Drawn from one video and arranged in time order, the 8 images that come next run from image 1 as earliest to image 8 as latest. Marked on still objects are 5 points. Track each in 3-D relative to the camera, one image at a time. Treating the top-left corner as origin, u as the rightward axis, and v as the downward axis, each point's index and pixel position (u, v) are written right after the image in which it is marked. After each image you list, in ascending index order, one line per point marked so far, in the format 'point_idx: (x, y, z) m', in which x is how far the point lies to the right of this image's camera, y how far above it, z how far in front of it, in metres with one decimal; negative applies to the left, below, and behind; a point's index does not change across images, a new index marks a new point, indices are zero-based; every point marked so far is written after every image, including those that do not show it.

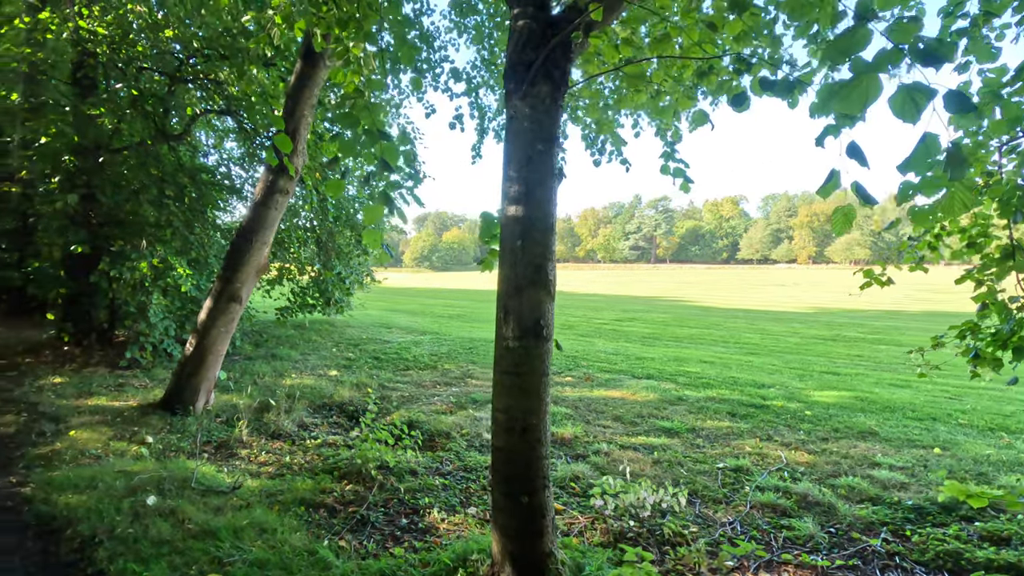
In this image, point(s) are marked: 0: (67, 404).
0: (-3.7, -1.0, +4.5) m
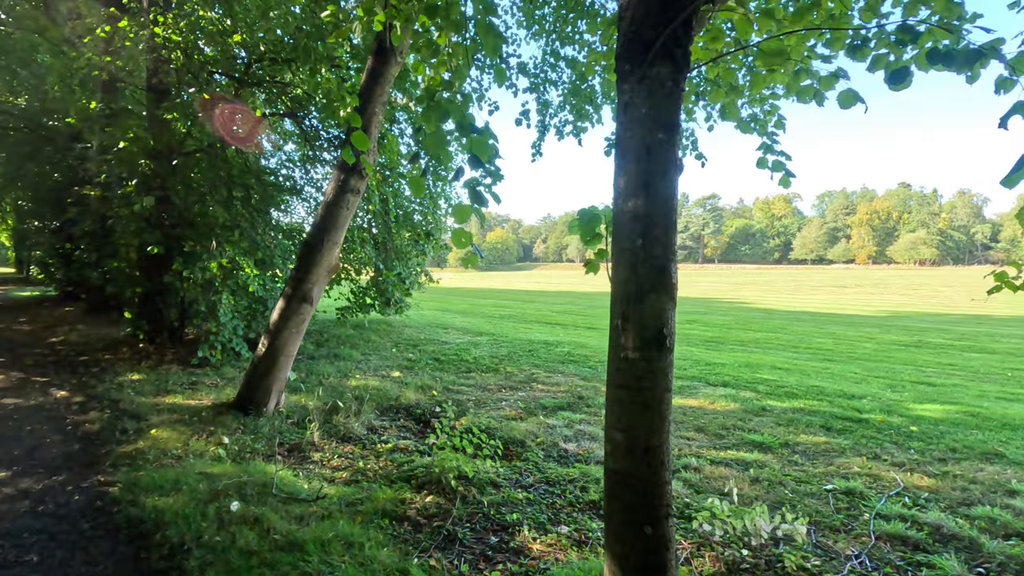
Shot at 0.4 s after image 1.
0: (-3.1, -1.0, +4.6) m
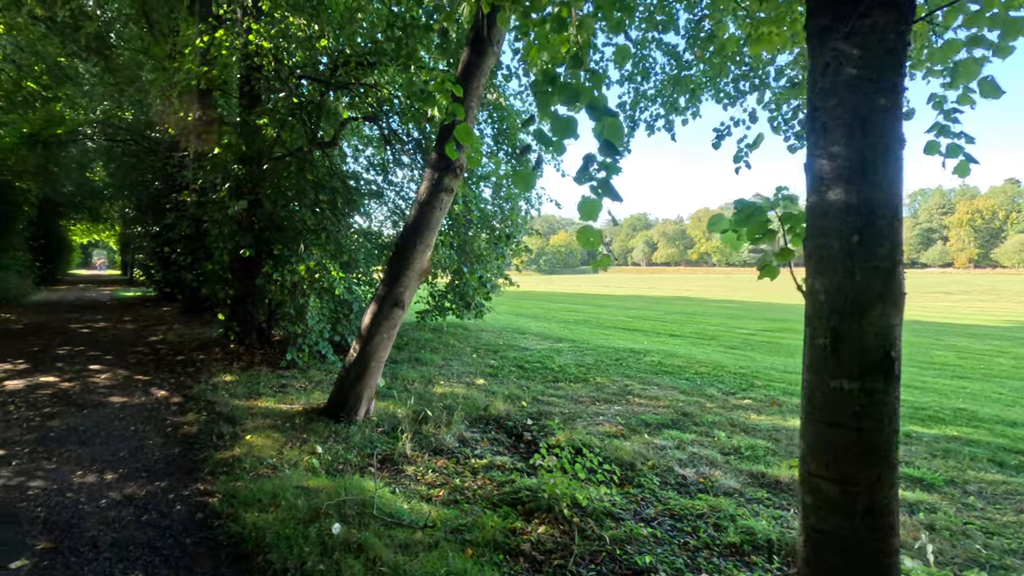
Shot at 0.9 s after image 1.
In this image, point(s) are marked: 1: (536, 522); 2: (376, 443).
0: (-2.3, -1.0, +4.6) m
1: (+0.1, -1.2, +2.7) m
2: (-1.0, -1.1, +3.9) m
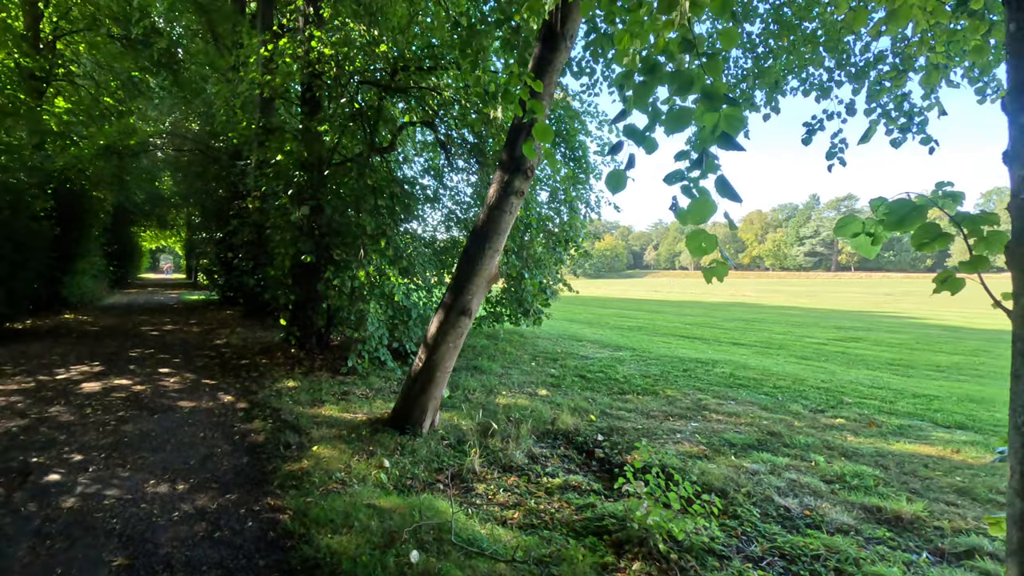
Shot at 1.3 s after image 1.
0: (-1.8, -1.1, +4.6) m
1: (+0.5, -1.2, +2.4) m
2: (-0.5, -1.2, +3.8) m
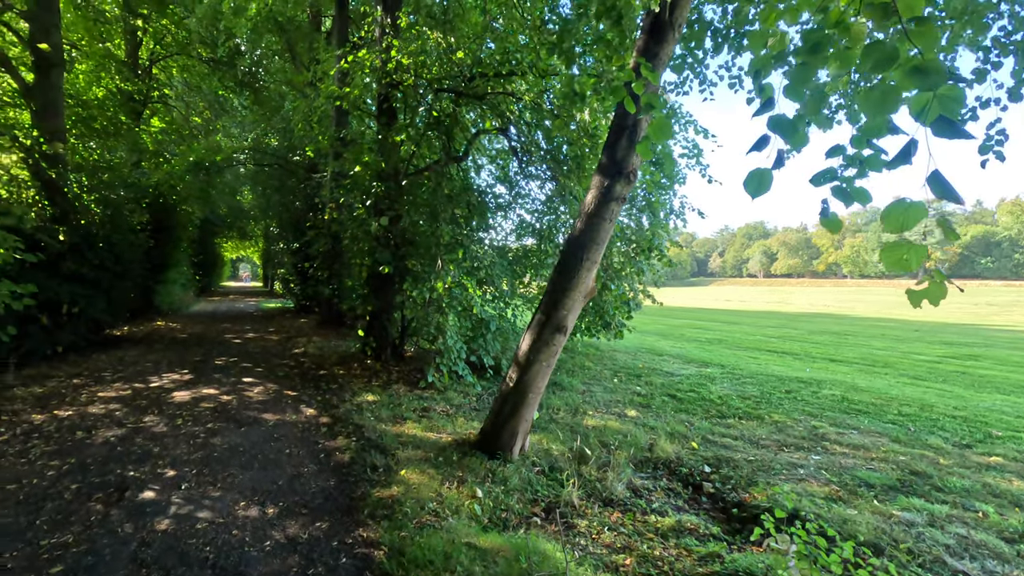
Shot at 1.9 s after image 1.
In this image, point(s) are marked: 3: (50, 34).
0: (-1.0, -1.2, +4.4) m
1: (+1.0, -1.3, +2.0) m
2: (+0.2, -1.3, +3.5) m
3: (-8.4, +4.6, +9.8) m
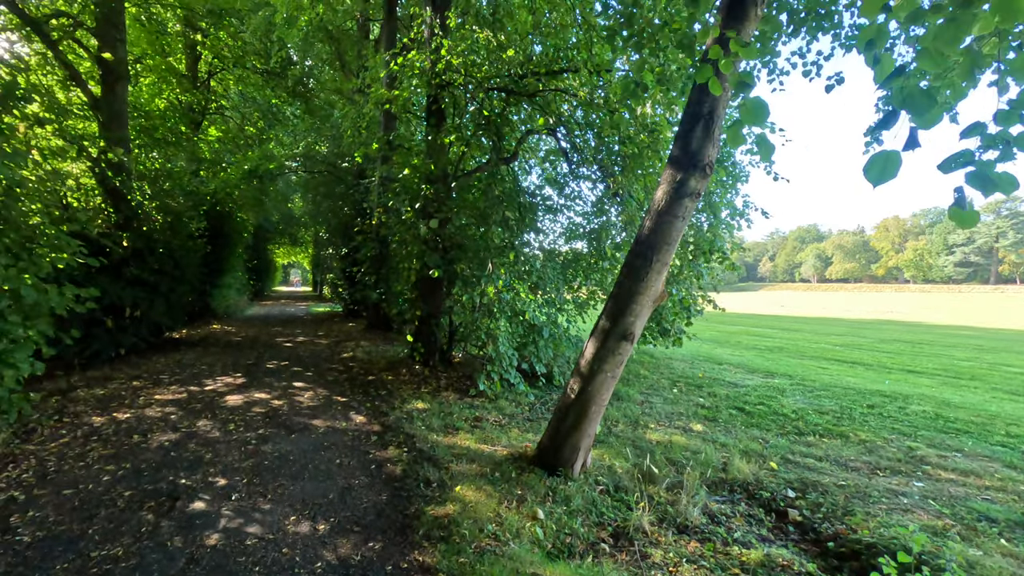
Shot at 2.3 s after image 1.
0: (-0.6, -1.2, +4.2) m
1: (+1.3, -1.3, +1.7) m
2: (+0.5, -1.3, +3.2) m
3: (-7.5, +4.6, +10.2) m
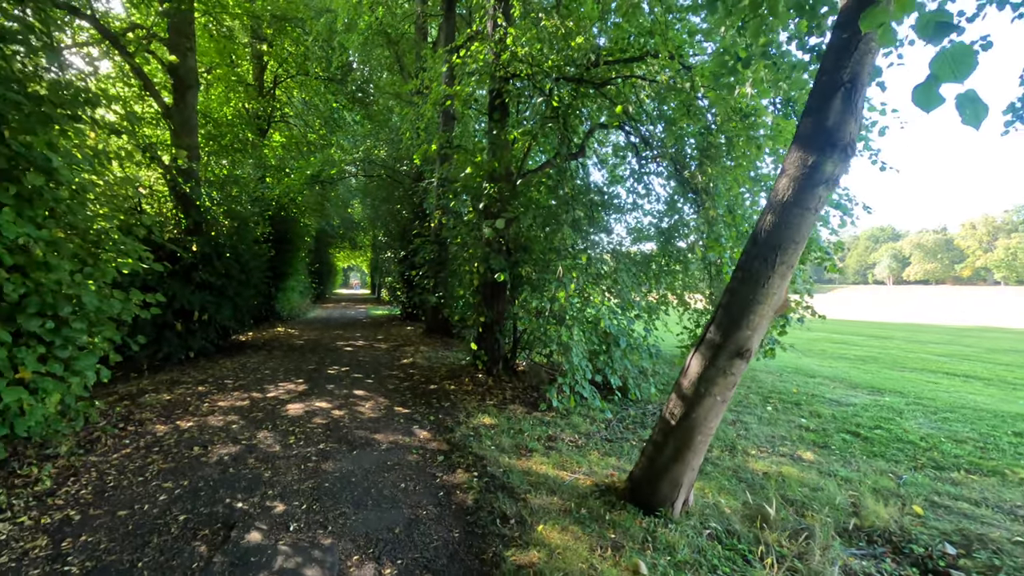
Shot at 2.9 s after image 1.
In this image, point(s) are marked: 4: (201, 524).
0: (0.0, -1.2, +3.8) m
1: (+1.6, -1.3, +1.1) m
2: (+1.0, -1.3, +2.6) m
3: (-6.4, +4.5, +10.5) m
4: (-1.7, -1.3, +3.0) m
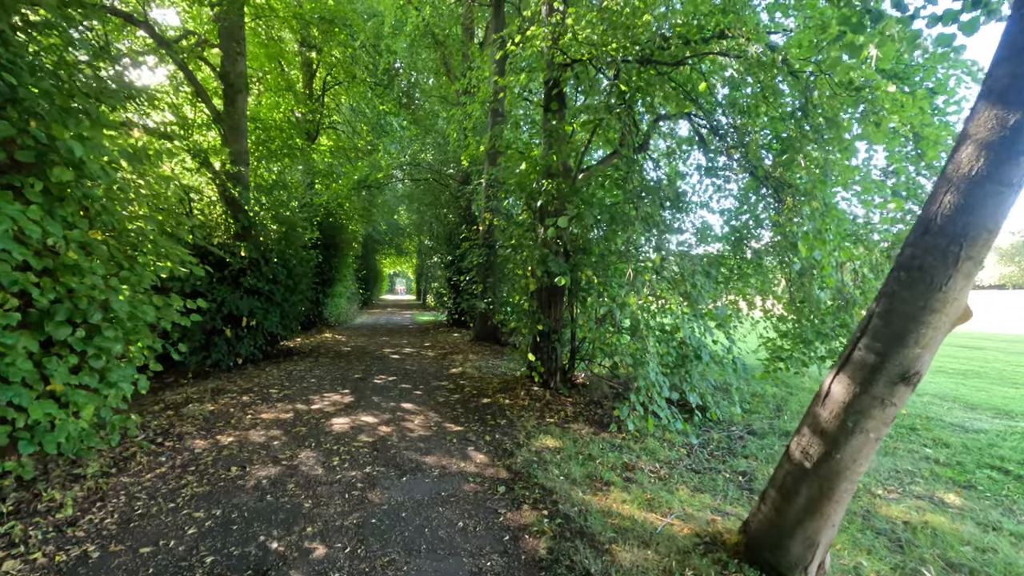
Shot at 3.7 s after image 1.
0: (+0.5, -1.3, +3.2) m
1: (+1.8, -1.3, +0.3) m
2: (+1.4, -1.4, +2.0) m
3: (-5.4, +4.4, +10.4) m
4: (-1.3, -1.3, +2.6) m
